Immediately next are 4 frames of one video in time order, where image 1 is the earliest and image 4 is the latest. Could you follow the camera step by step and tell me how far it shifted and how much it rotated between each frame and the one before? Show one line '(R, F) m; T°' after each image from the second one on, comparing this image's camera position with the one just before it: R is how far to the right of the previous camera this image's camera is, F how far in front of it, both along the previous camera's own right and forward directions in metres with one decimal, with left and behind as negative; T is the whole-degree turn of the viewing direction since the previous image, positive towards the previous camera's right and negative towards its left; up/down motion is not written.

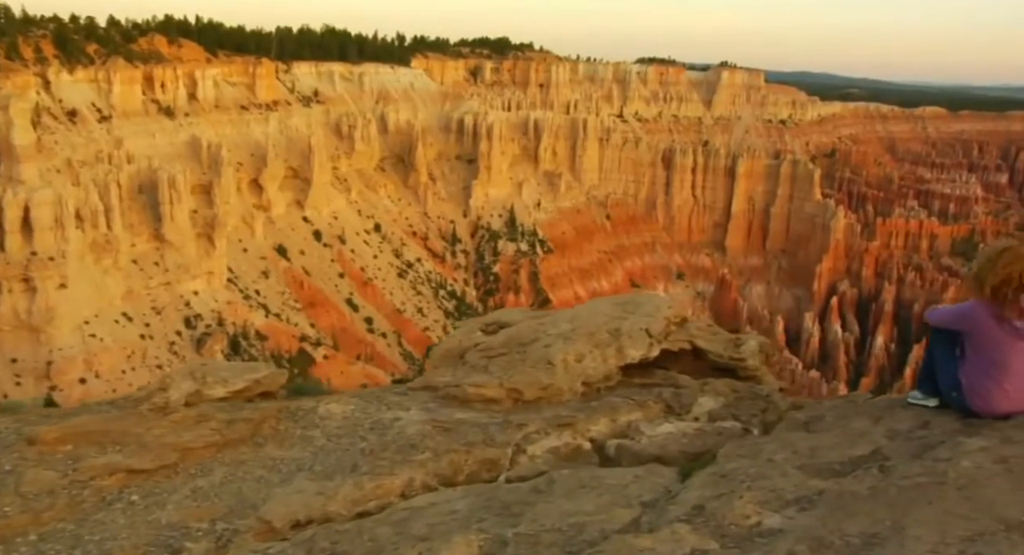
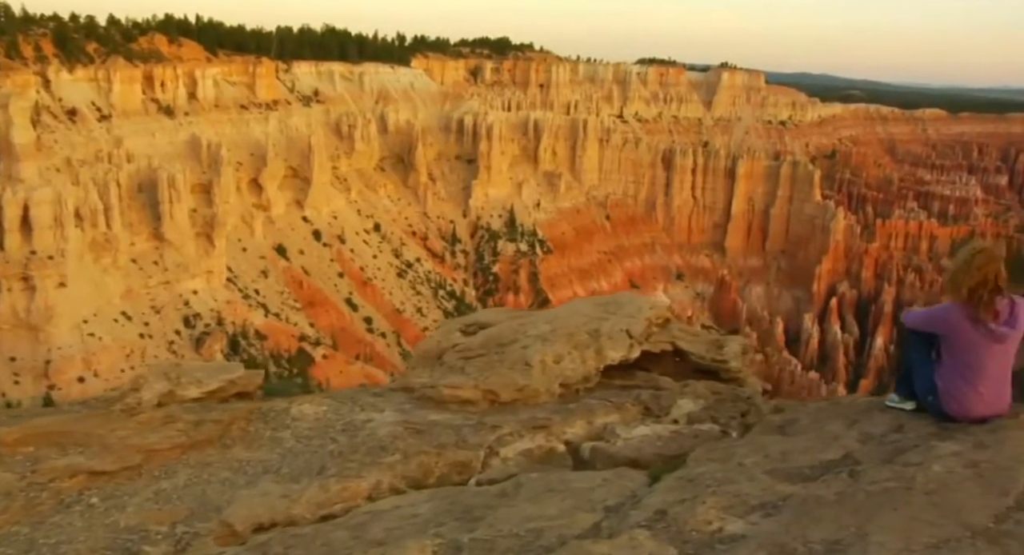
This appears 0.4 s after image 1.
(+0.2, +0.1) m; 0°
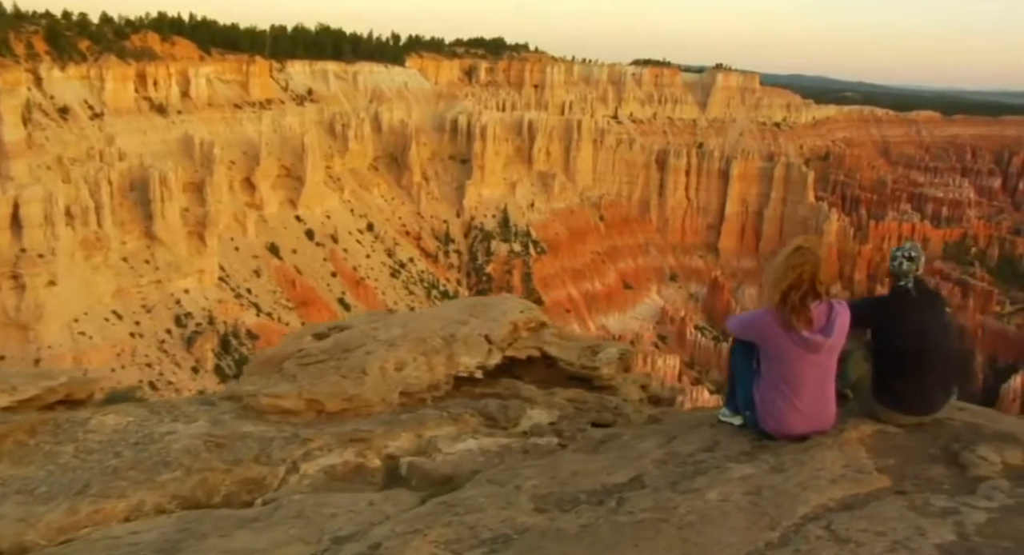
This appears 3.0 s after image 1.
(+1.3, +0.5) m; 0°
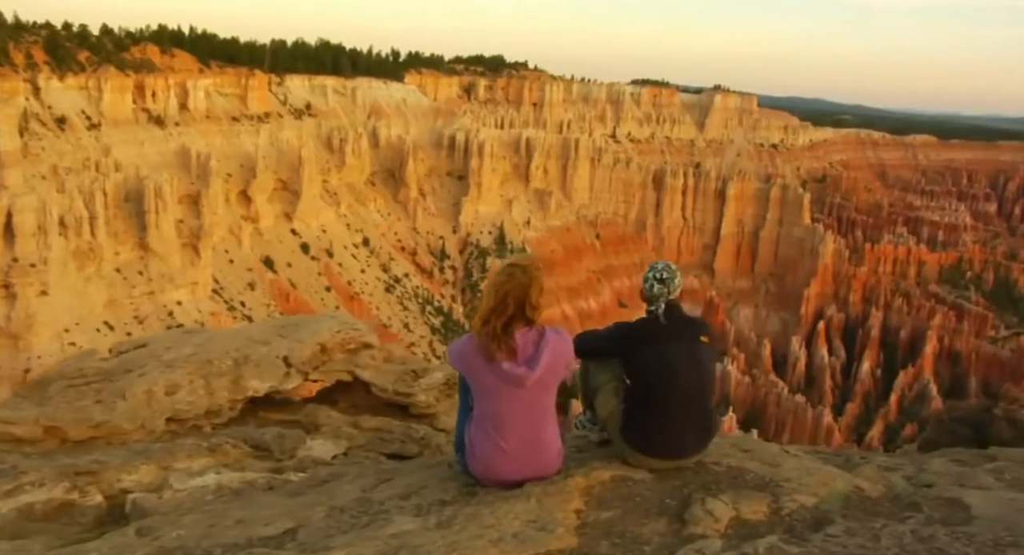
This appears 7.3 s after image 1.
(+1.6, +0.6) m; 0°
